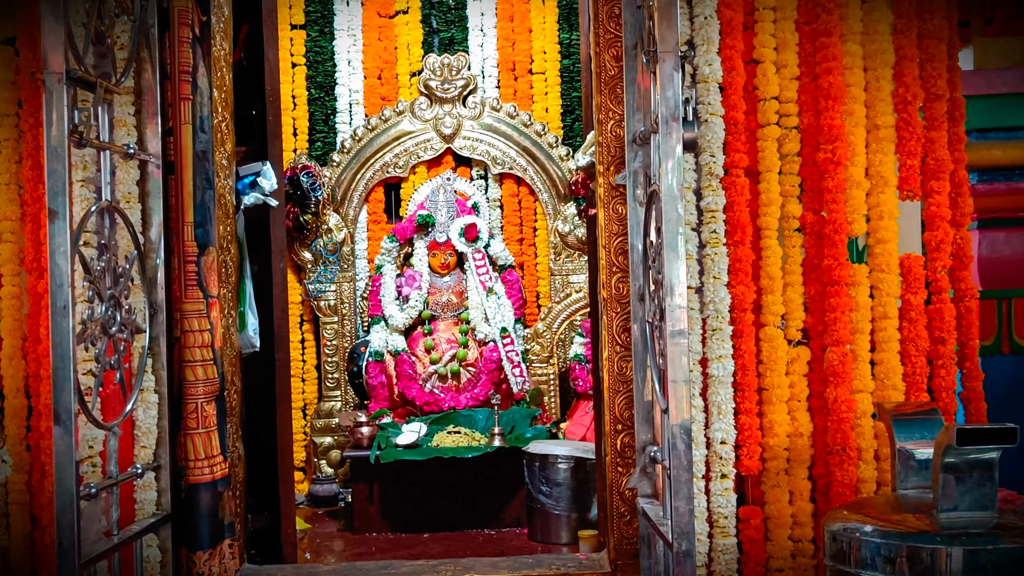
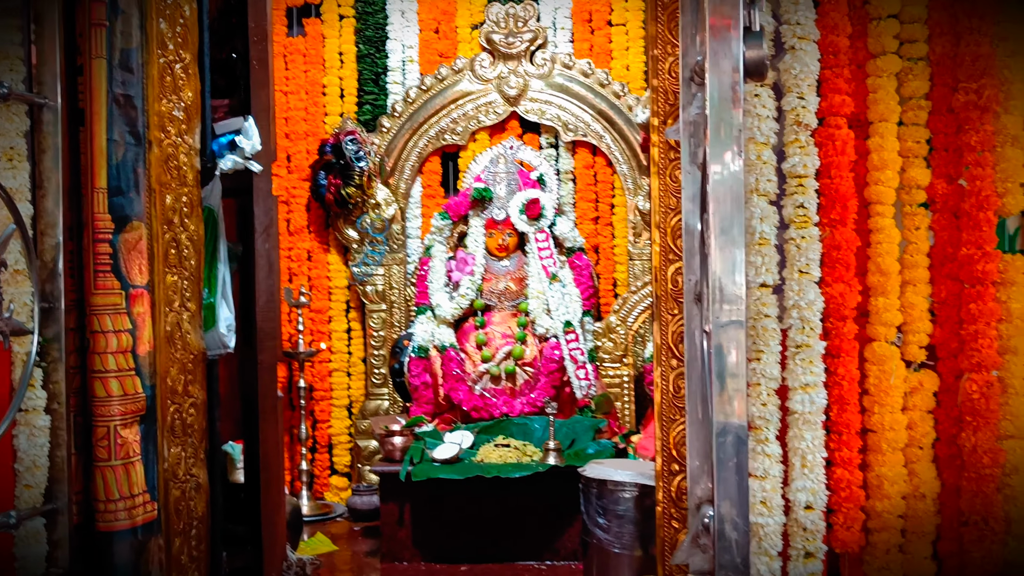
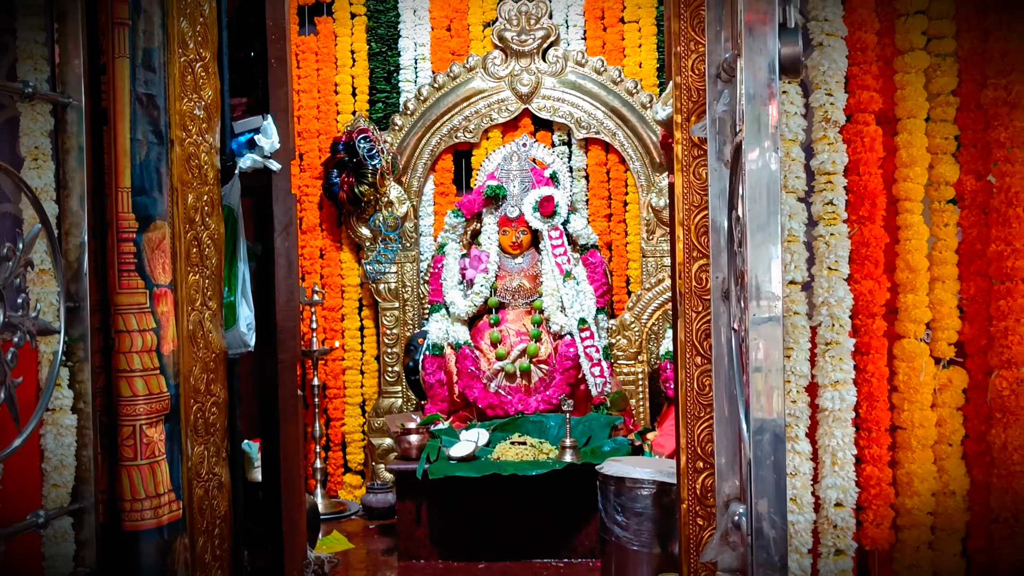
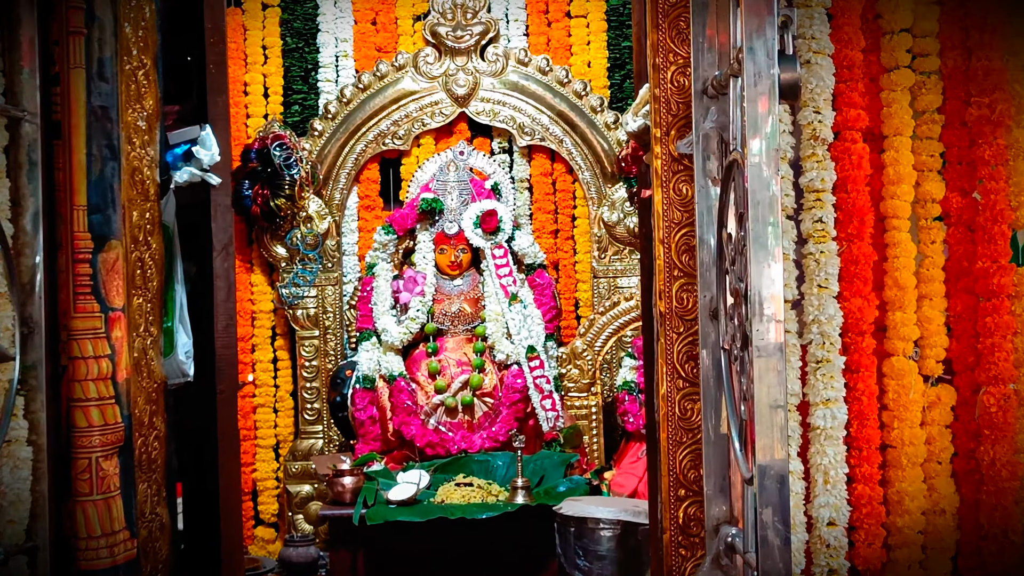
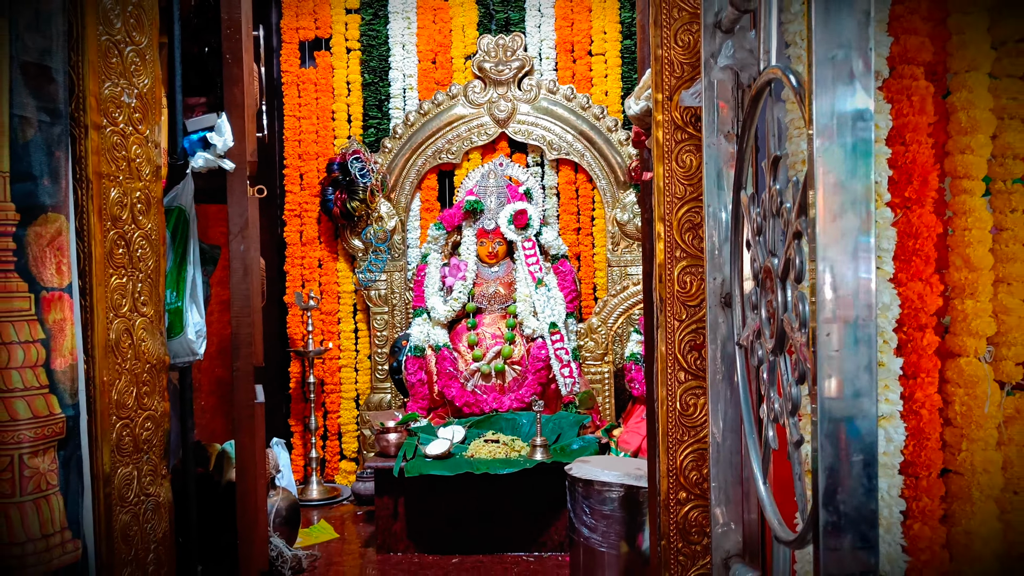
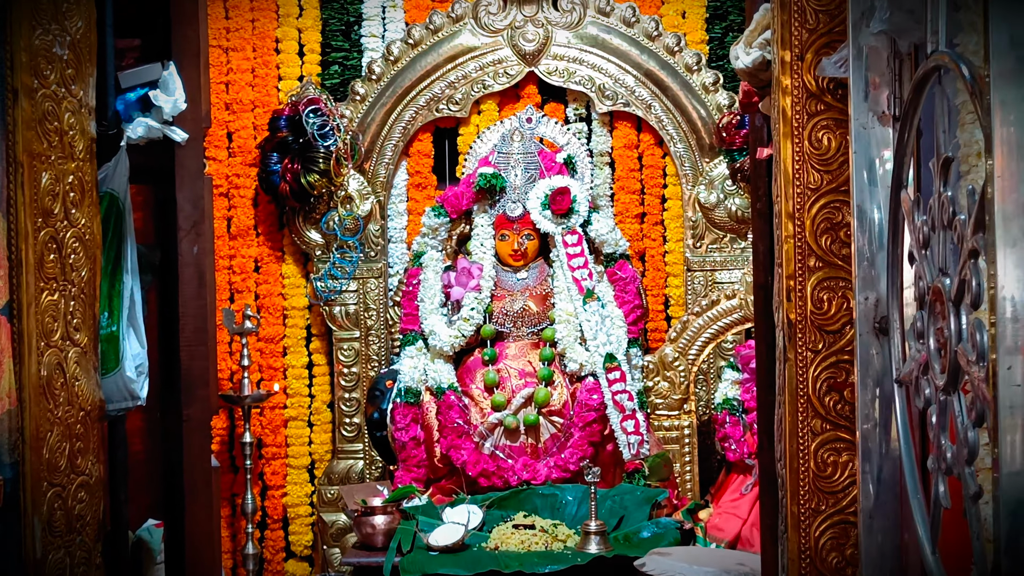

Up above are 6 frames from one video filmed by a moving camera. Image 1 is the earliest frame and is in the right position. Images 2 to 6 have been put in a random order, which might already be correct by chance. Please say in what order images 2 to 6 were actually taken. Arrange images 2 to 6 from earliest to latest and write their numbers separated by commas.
4, 6, 5, 3, 2
